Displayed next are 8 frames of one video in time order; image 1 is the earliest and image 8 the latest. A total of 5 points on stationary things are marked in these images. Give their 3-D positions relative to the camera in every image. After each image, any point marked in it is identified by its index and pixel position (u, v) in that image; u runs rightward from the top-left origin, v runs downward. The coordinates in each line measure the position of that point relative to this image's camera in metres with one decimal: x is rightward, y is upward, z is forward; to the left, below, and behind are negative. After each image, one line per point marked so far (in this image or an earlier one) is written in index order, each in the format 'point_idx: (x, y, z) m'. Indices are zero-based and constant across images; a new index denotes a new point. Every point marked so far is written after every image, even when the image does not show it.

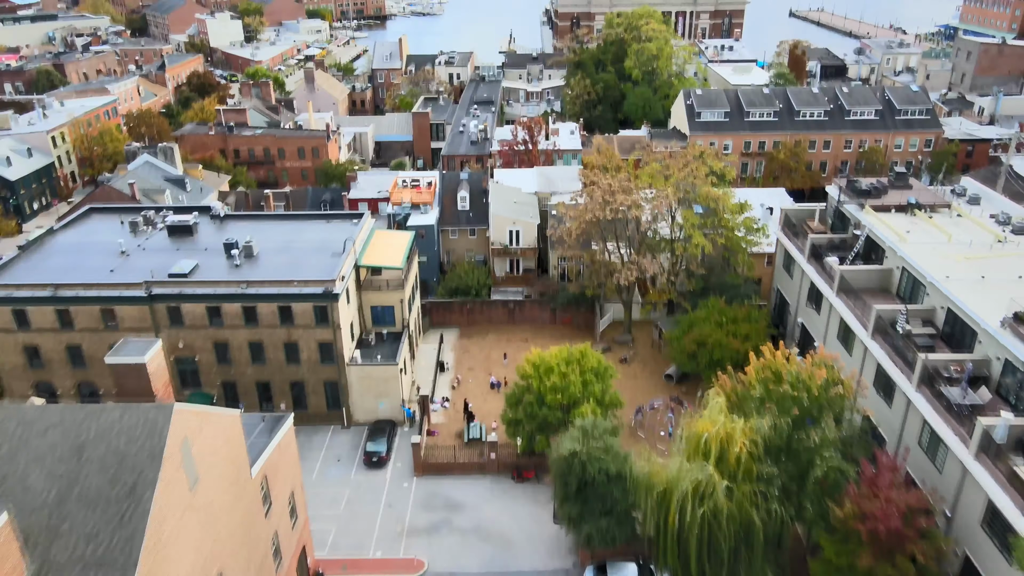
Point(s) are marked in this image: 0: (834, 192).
0: (+8.1, +2.4, +18.8) m
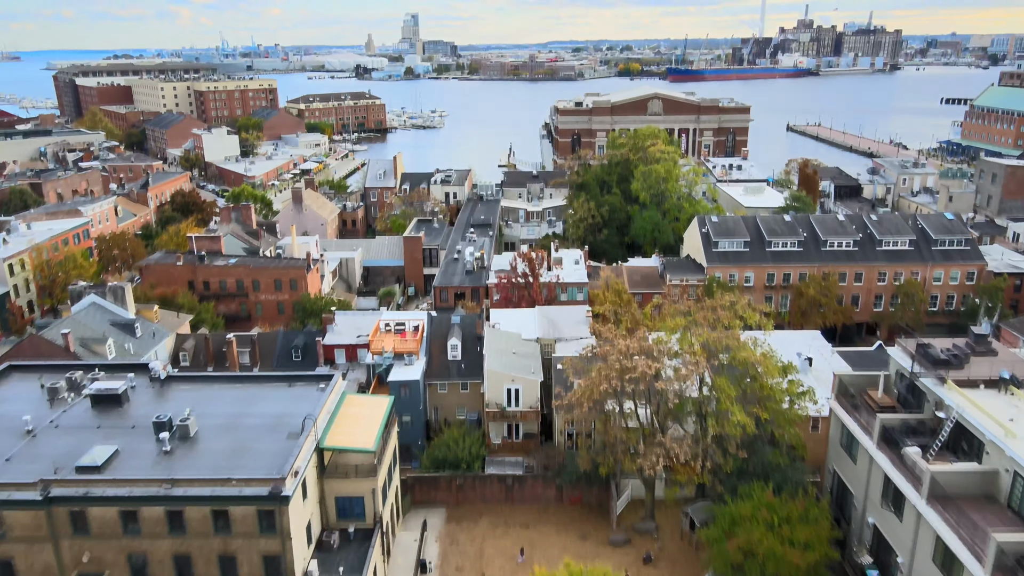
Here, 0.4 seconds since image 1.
0: (+8.1, -1.5, +15.5) m
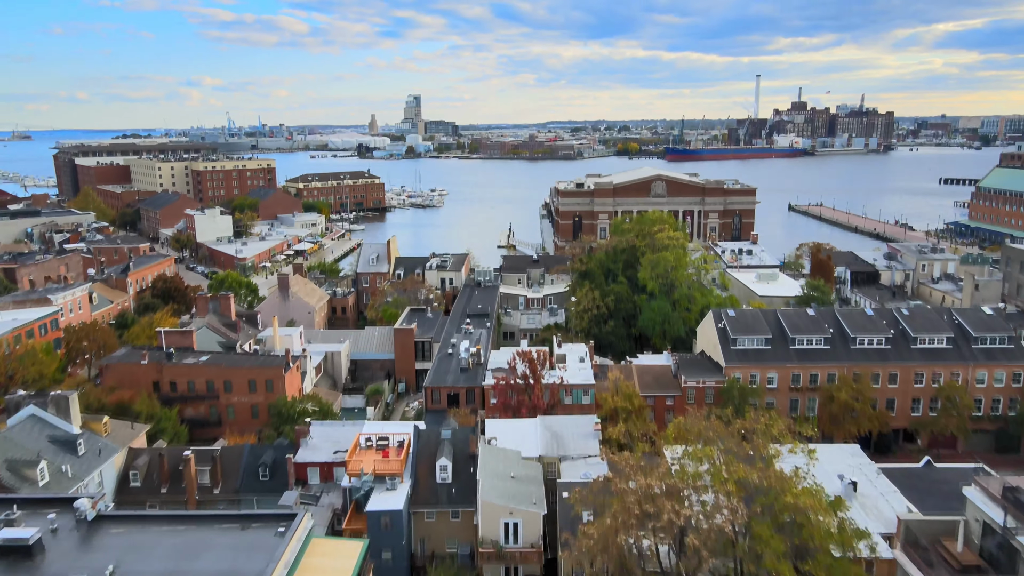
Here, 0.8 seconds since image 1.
0: (+8.0, -3.7, +12.6) m
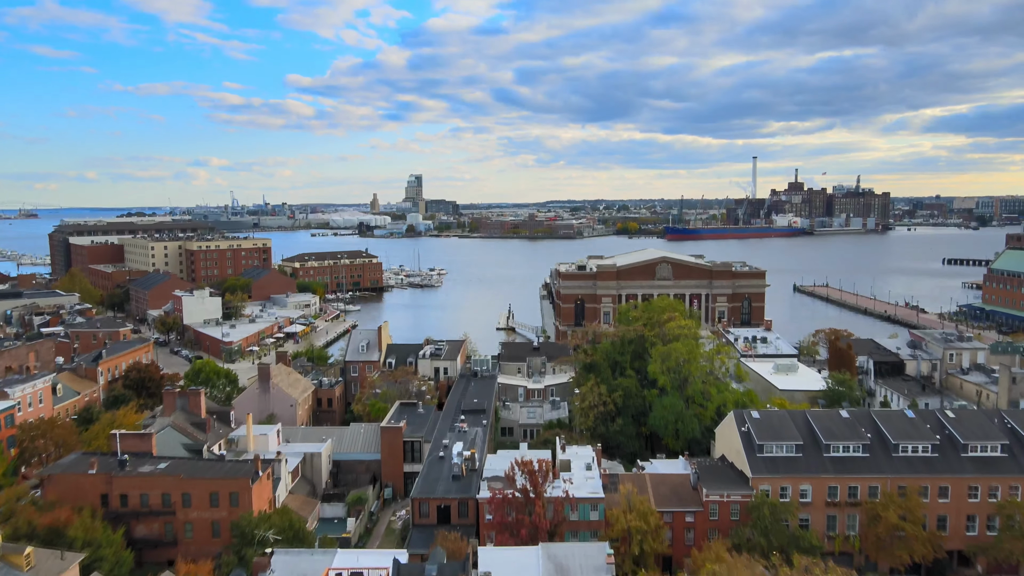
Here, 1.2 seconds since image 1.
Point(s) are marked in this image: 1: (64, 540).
0: (+8.0, -5.4, +9.5) m
1: (-11.6, -6.5, +19.4) m
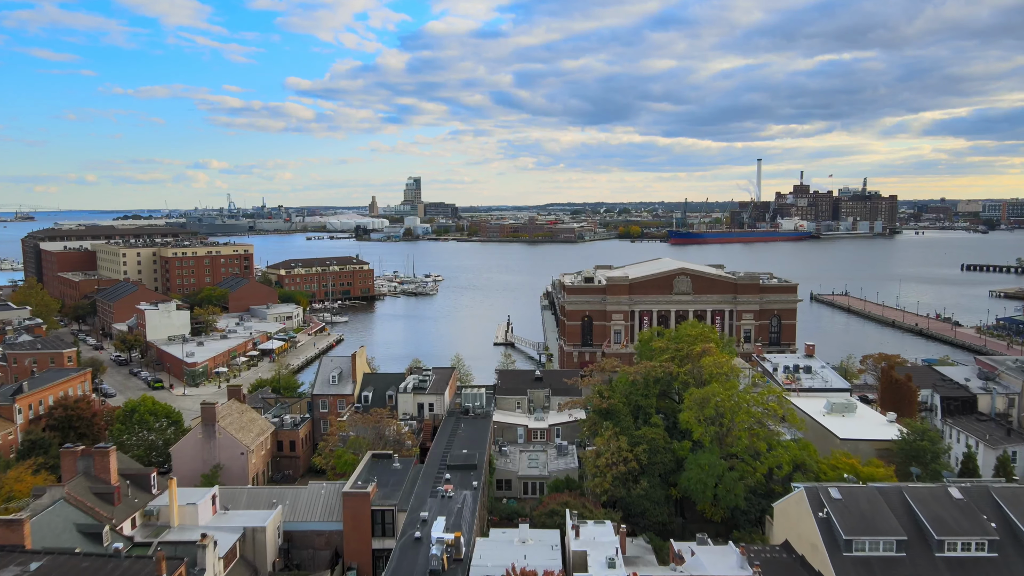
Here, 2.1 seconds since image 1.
0: (+7.9, -6.2, +3.2) m
1: (-11.7, -7.3, +13.0) m
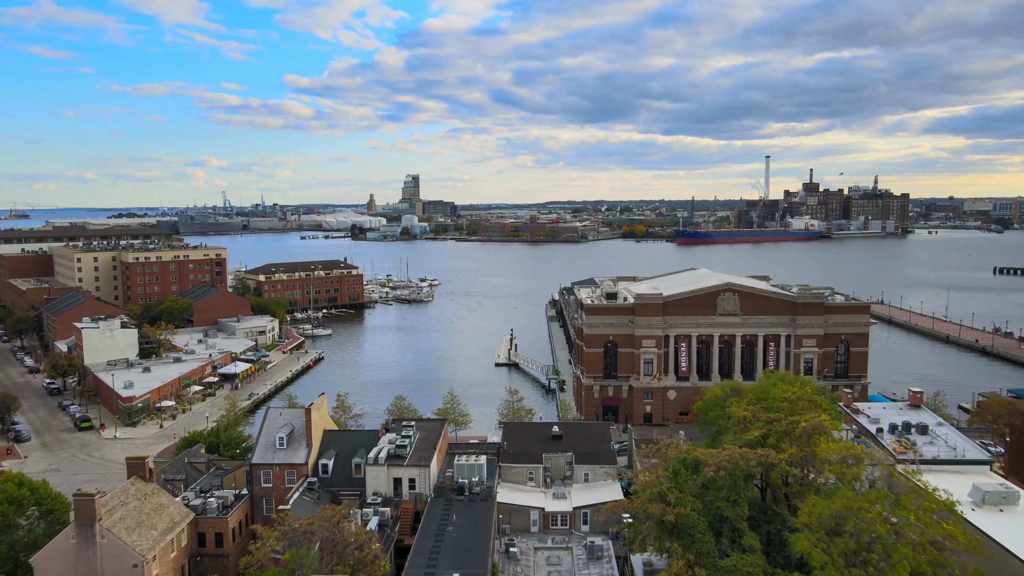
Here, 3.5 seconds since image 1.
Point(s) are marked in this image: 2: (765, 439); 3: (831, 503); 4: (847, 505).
0: (+8.3, -7.4, -5.9) m
1: (-11.3, -8.4, +3.9) m
2: (+6.4, -3.6, +18.8) m
3: (+6.9, -4.6, +16.1) m
4: (+7.0, -4.5, +15.7) m
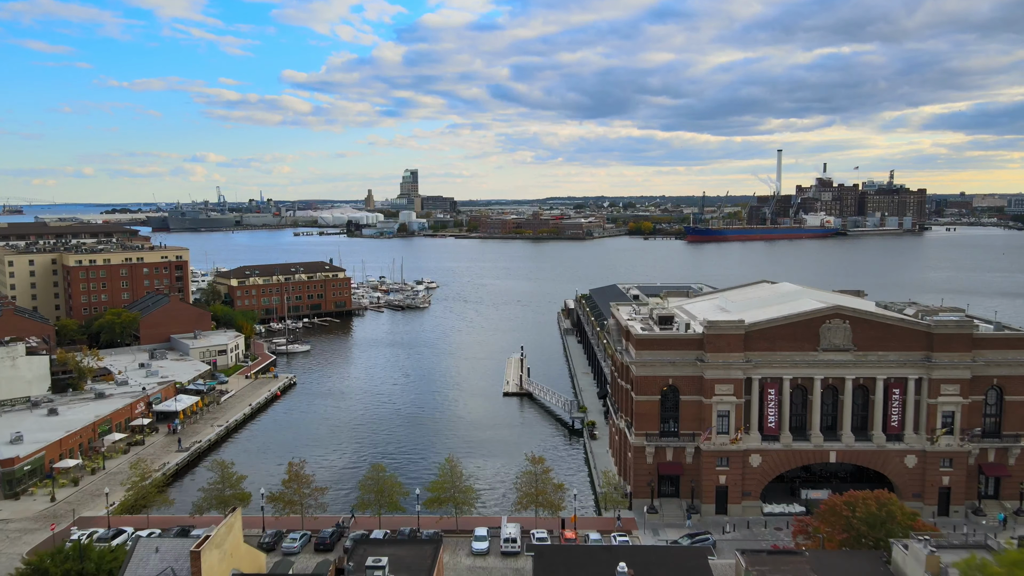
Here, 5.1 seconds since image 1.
0: (+9.2, -8.5, -17.0) m
1: (-10.4, -9.5, -7.2) m
2: (+7.2, -4.7, +7.7) m
3: (+7.8, -5.6, +5.1) m
4: (+7.9, -5.6, +4.6) m
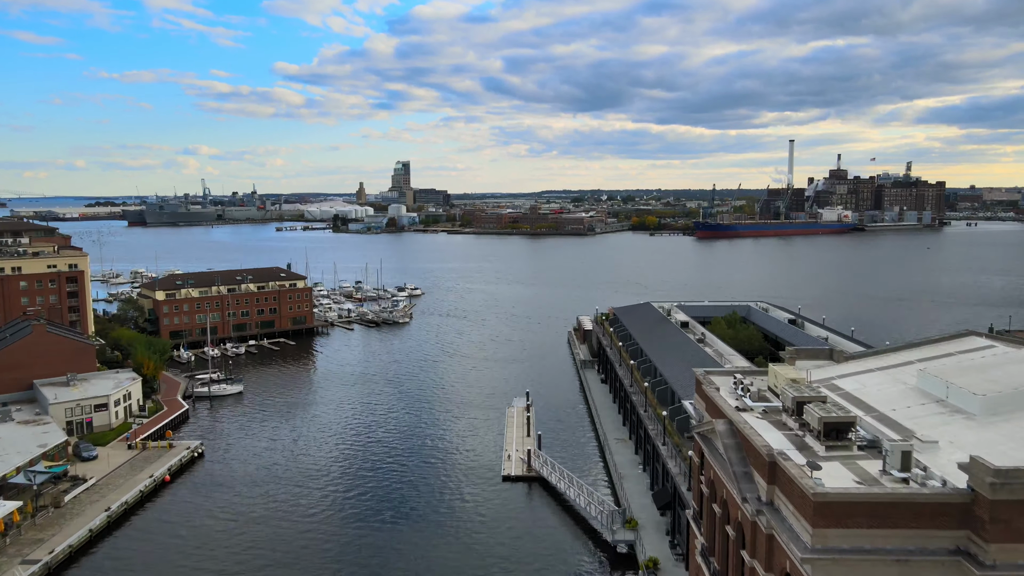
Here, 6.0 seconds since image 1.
0: (+9.9, -10.6, -33.1) m
1: (-9.8, -11.5, -23.5) m
2: (+7.8, -6.5, -8.5) m
3: (+8.3, -7.5, -11.1) m
4: (+8.5, -7.4, -11.6) m
